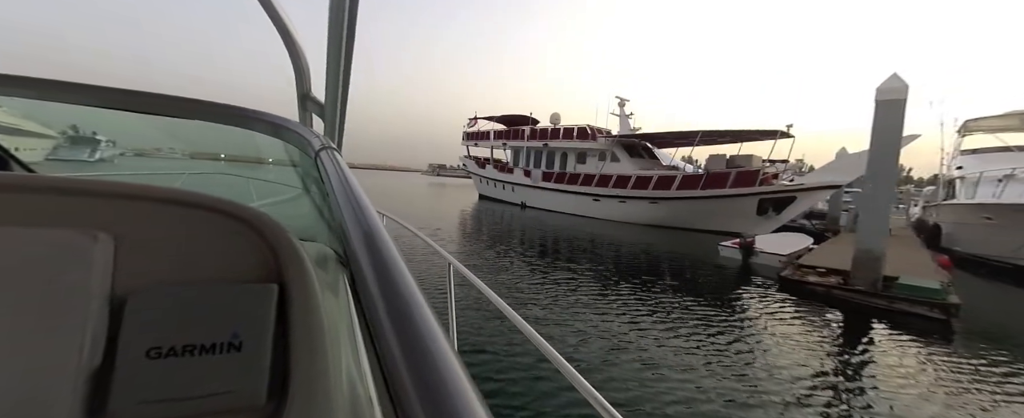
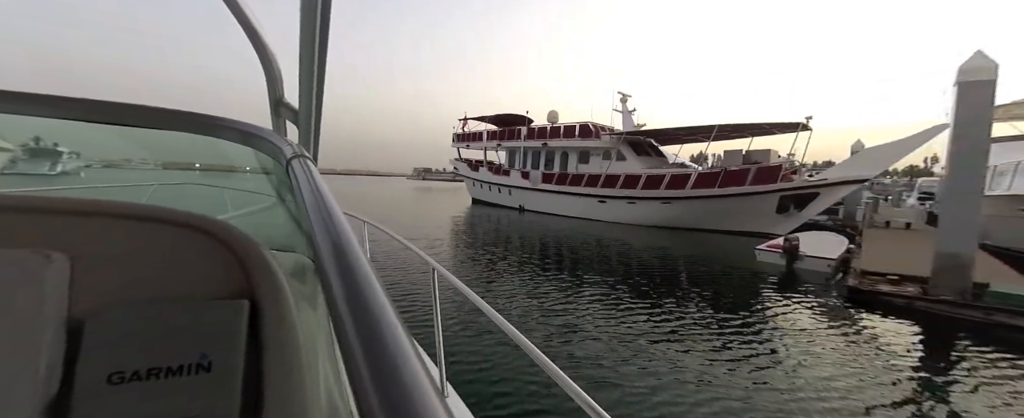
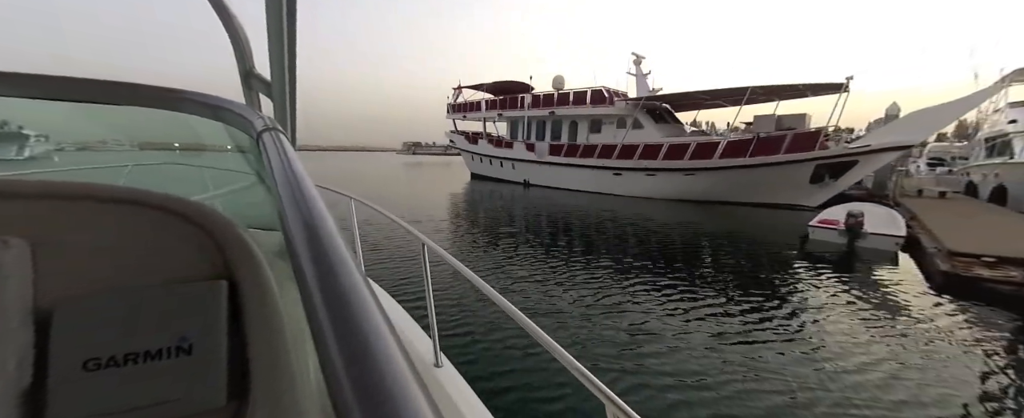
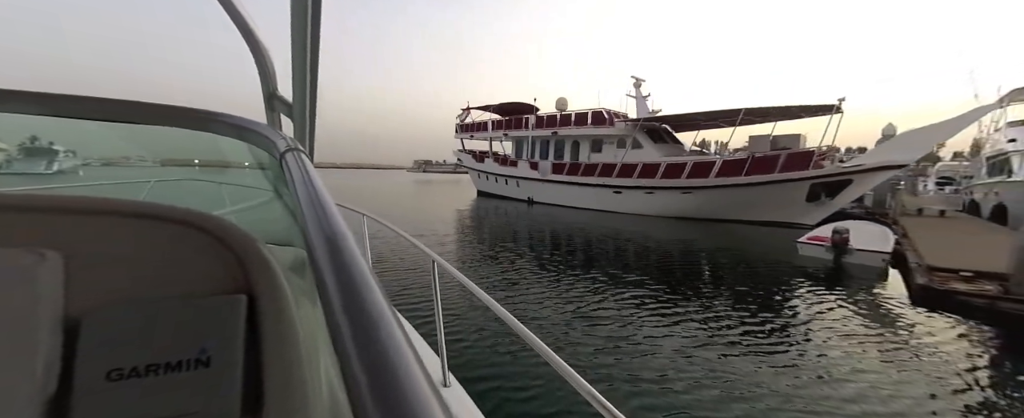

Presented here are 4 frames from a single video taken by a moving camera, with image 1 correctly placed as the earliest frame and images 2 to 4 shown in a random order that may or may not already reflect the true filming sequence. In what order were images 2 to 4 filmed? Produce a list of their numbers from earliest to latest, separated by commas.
2, 4, 3
